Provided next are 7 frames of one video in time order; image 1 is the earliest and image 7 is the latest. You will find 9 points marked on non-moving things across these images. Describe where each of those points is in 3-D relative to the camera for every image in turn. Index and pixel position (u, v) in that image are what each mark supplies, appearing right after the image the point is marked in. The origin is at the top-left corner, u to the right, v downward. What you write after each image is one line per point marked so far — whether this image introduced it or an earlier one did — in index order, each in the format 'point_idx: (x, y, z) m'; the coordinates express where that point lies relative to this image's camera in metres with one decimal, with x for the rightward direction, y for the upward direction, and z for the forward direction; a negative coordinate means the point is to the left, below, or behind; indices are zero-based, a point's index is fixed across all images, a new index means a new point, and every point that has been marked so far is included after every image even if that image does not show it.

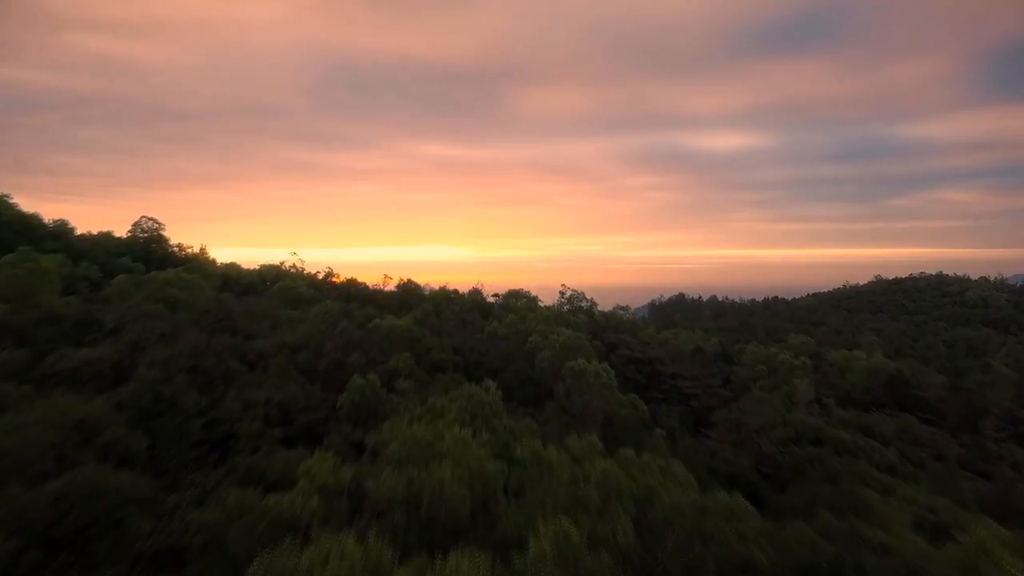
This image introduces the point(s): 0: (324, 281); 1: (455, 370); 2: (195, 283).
0: (-6.4, +0.2, +15.9) m
1: (-1.2, -1.7, +9.6) m
2: (-7.6, +0.1, +11.1) m
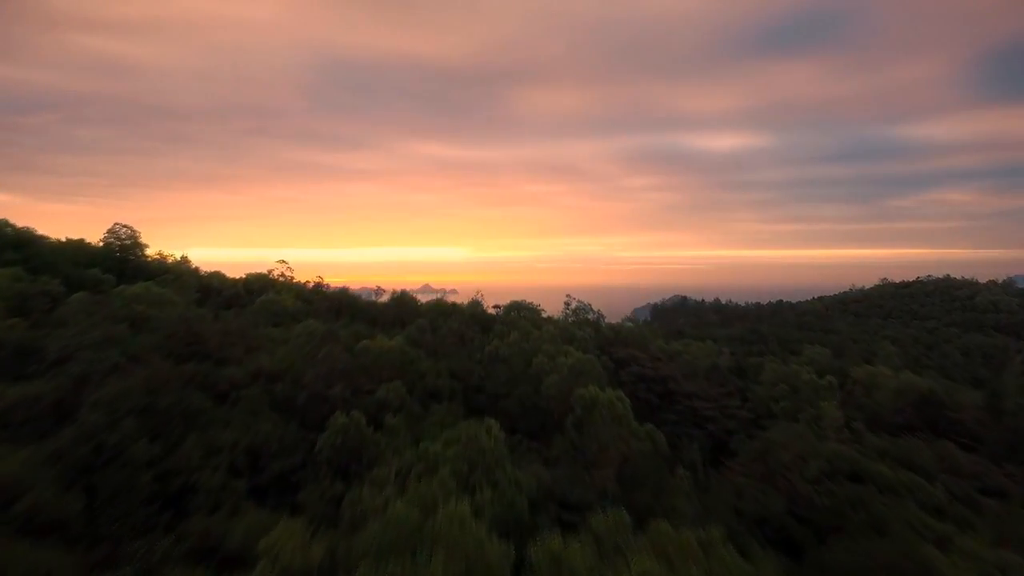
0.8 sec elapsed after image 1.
0: (-6.4, -0.2, +14.9) m
1: (-1.1, -2.1, +8.6) m
2: (-7.5, -0.3, +10.1) m
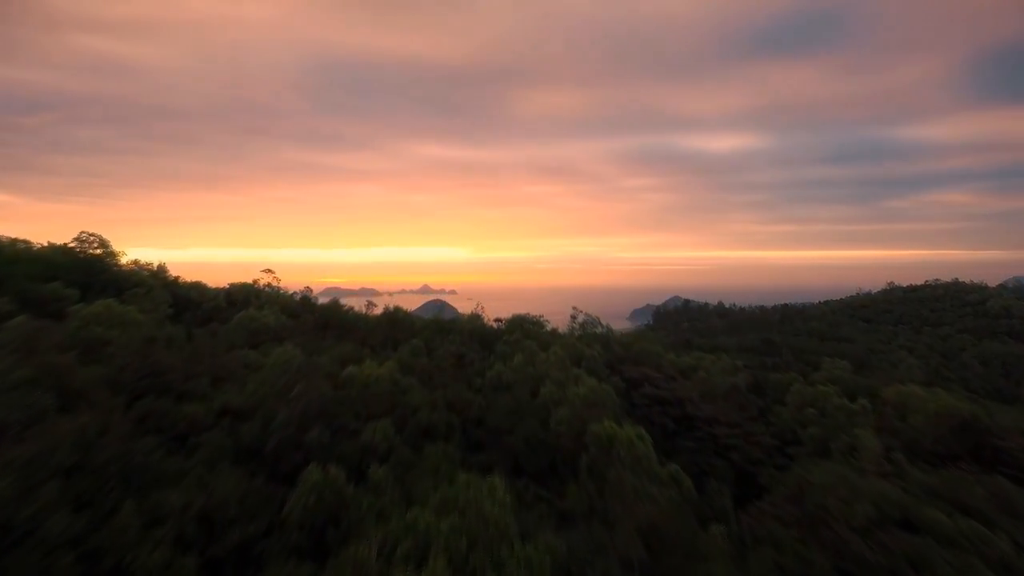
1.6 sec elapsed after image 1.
0: (-6.3, -0.5, +13.8) m
1: (-1.0, -2.4, +7.6) m
2: (-7.5, -0.6, +9.0) m
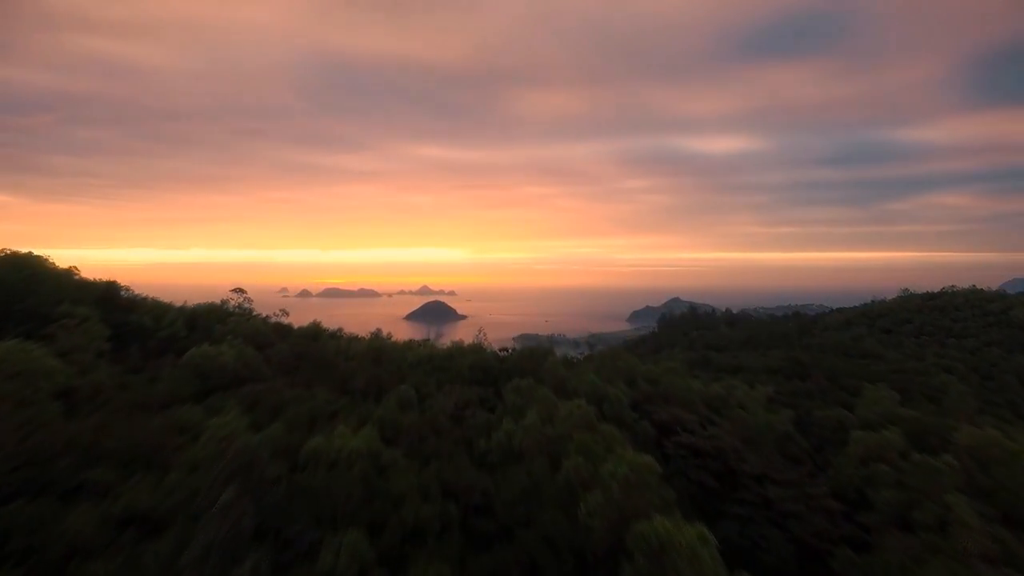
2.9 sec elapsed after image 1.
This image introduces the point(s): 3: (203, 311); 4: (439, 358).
0: (-6.1, -1.1, +11.9) m
1: (-0.8, -3.0, +5.6) m
2: (-7.3, -1.2, +7.1) m
3: (-8.3, -0.6, +12.4) m
4: (-1.6, -1.6, +10.4) m
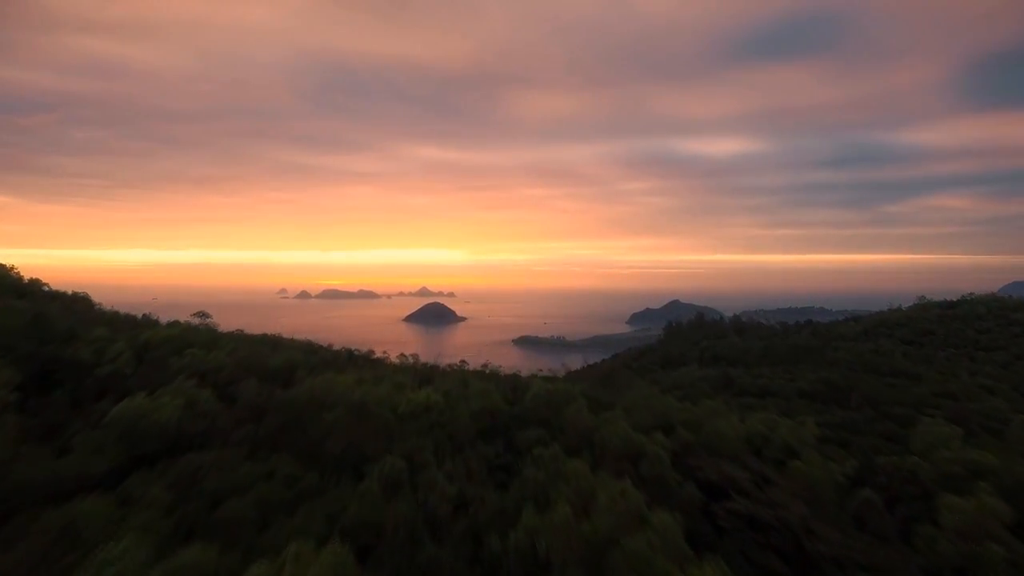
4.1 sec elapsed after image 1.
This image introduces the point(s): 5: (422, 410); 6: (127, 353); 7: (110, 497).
0: (-5.8, -1.7, +10.0) m
1: (-0.5, -3.6, +3.7) m
2: (-7.0, -1.7, +5.2) m
3: (-8.0, -1.2, +10.5) m
4: (-1.4, -2.1, +8.5) m
5: (-1.6, -2.1, +8.2) m
6: (-8.1, -1.3, +9.8) m
7: (-4.7, -2.4, +5.3) m
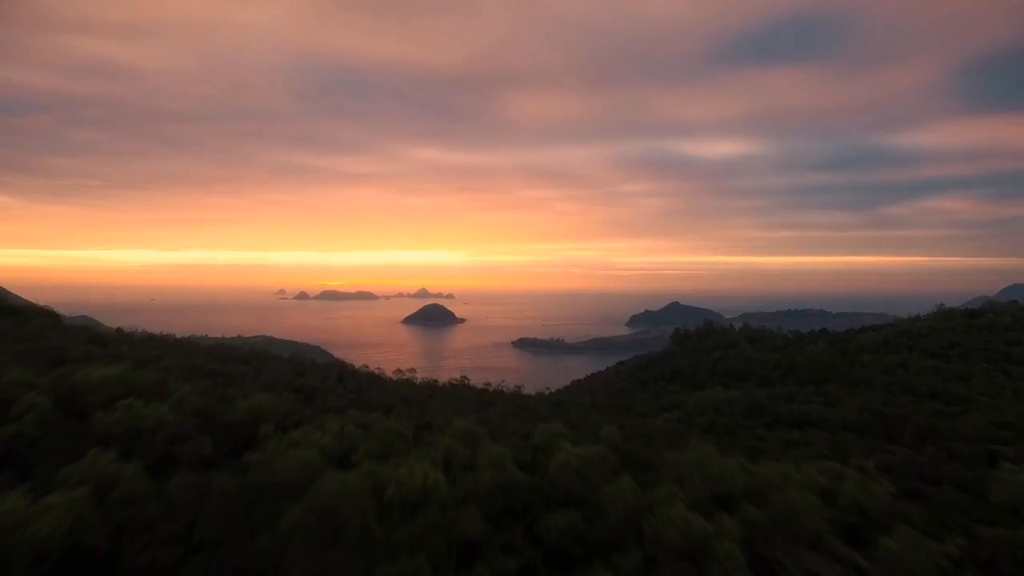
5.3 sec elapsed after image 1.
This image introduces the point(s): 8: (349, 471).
0: (-5.5, -2.3, +7.9) m
1: (-0.2, -4.2, +1.6) m
2: (-6.6, -2.3, +3.1) m
3: (-7.7, -1.8, +8.4) m
4: (-1.0, -2.7, +6.4) m
5: (-1.3, -2.7, +6.2) m
6: (-7.8, -1.9, +7.7) m
7: (-4.3, -3.0, +3.3) m
8: (-2.5, -2.4, +6.7) m
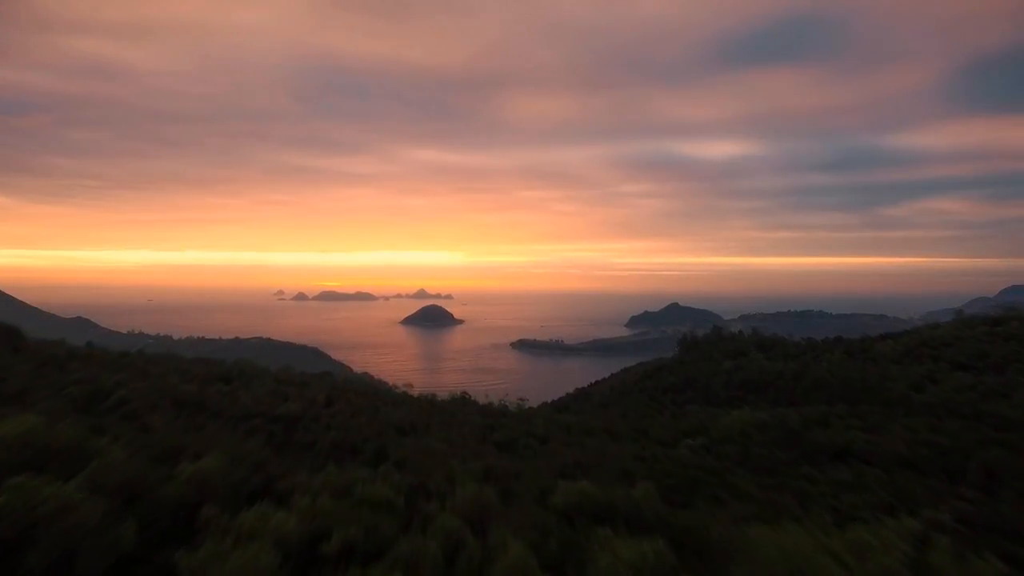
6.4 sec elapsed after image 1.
0: (-5.2, -2.8, +5.9) m
1: (+0.1, -4.7, -0.3) m
2: (-6.3, -2.8, +1.1) m
3: (-7.4, -2.3, +6.4) m
4: (-0.7, -3.2, +4.4) m
5: (-1.0, -3.2, +4.2) m
6: (-7.5, -2.4, +5.7) m
7: (-4.0, -3.5, +1.3) m
8: (-2.2, -2.9, +4.8) m
